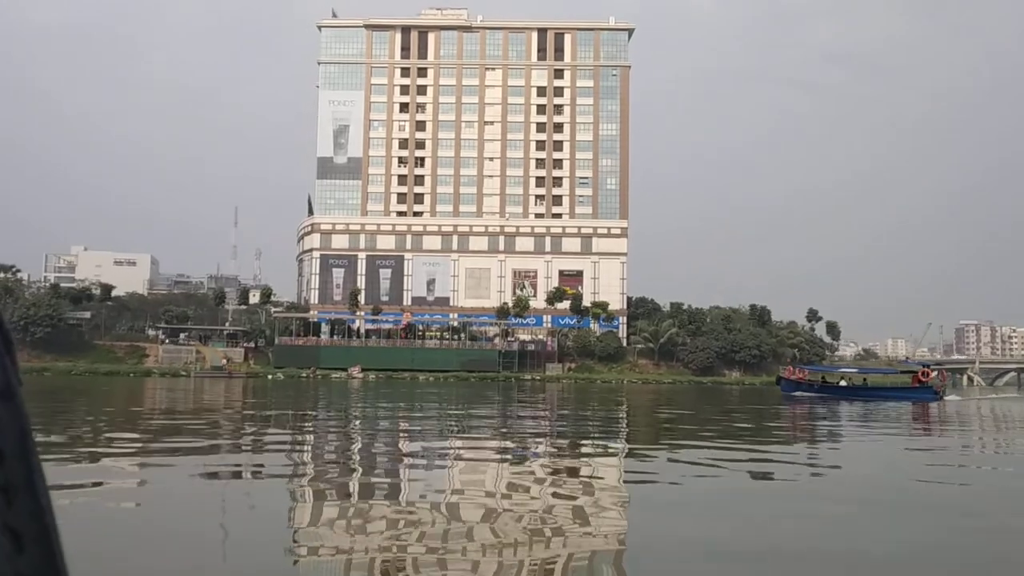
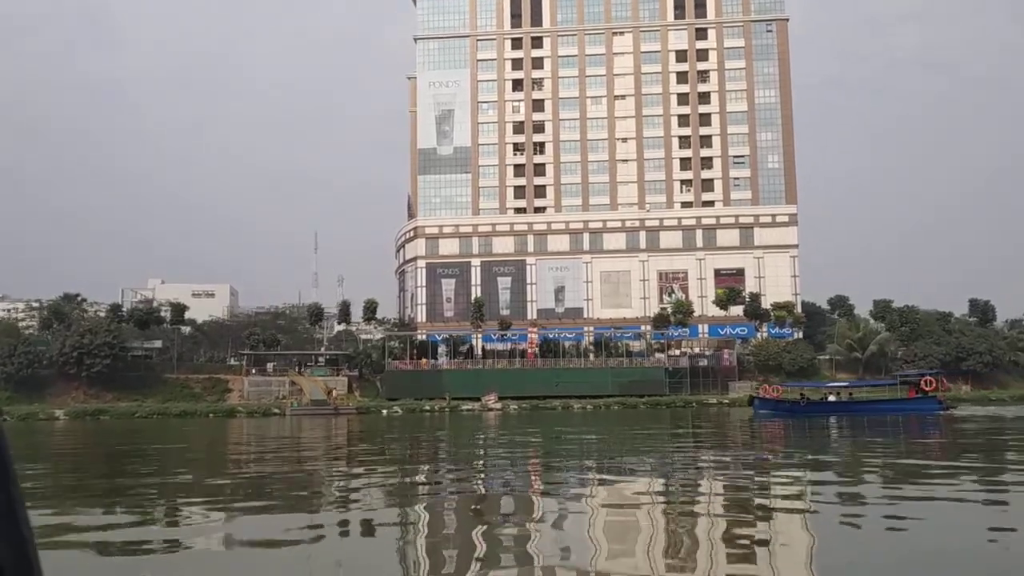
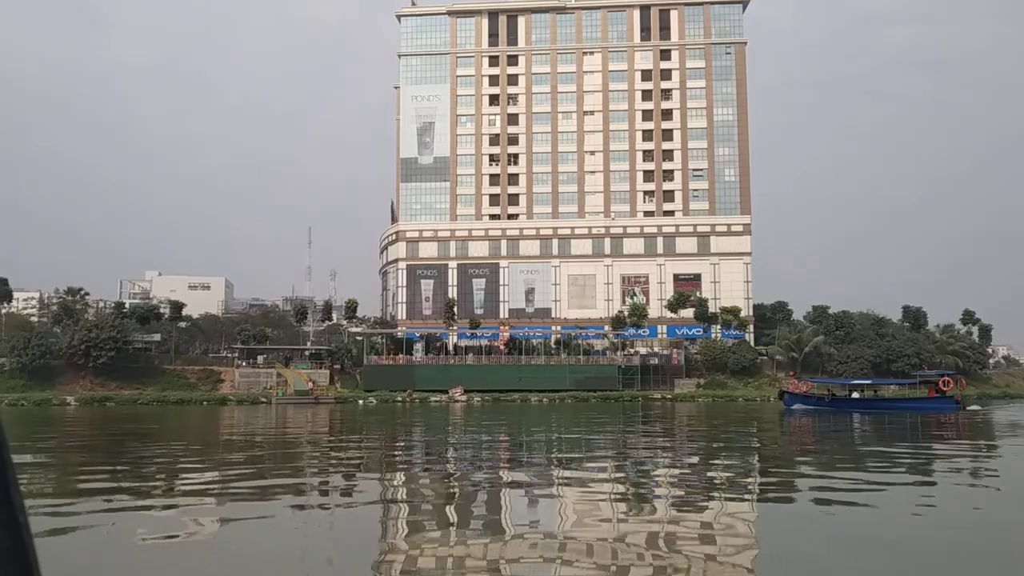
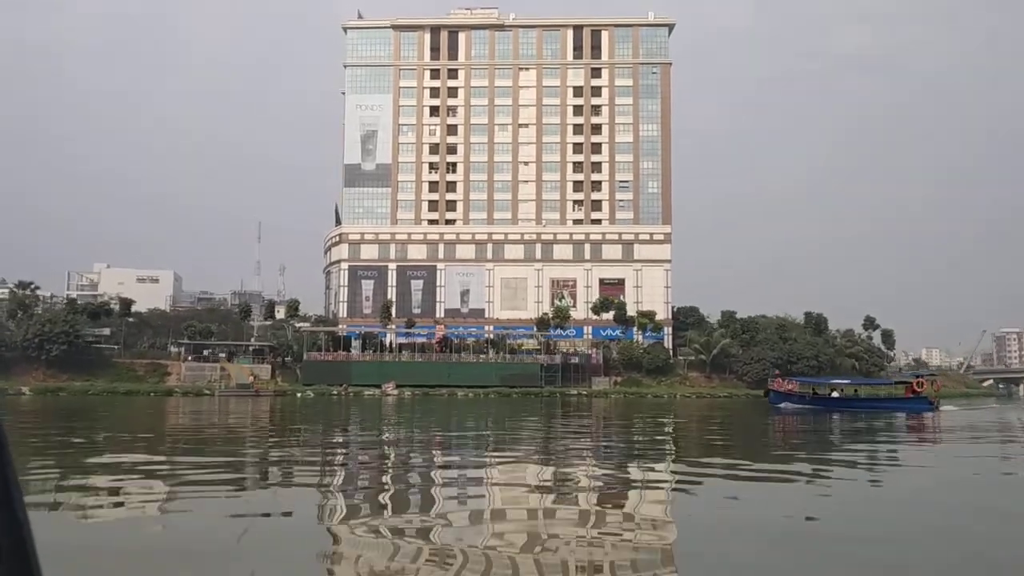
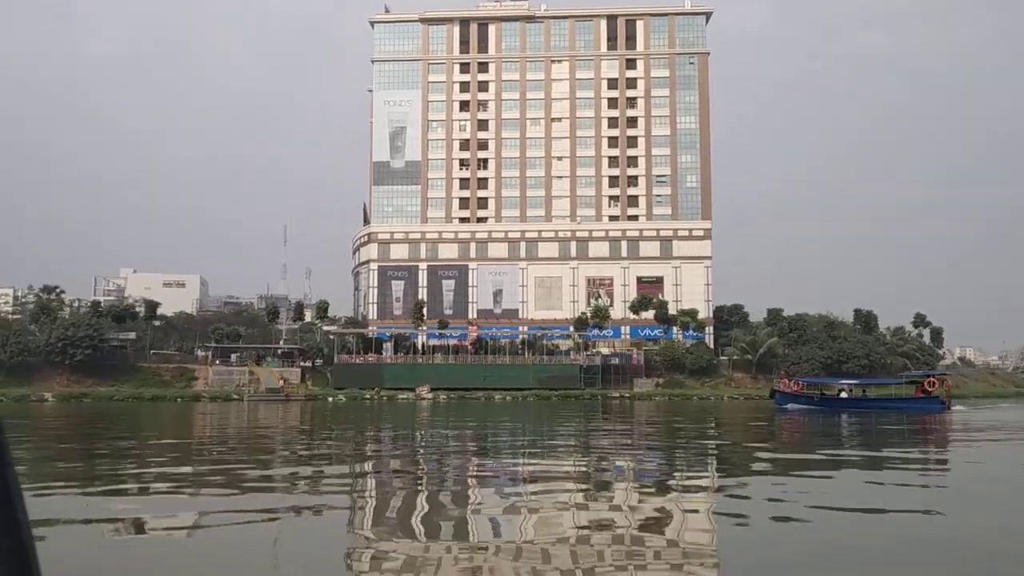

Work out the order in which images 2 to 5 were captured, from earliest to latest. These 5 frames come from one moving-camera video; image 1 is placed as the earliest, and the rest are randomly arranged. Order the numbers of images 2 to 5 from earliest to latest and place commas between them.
4, 5, 3, 2
